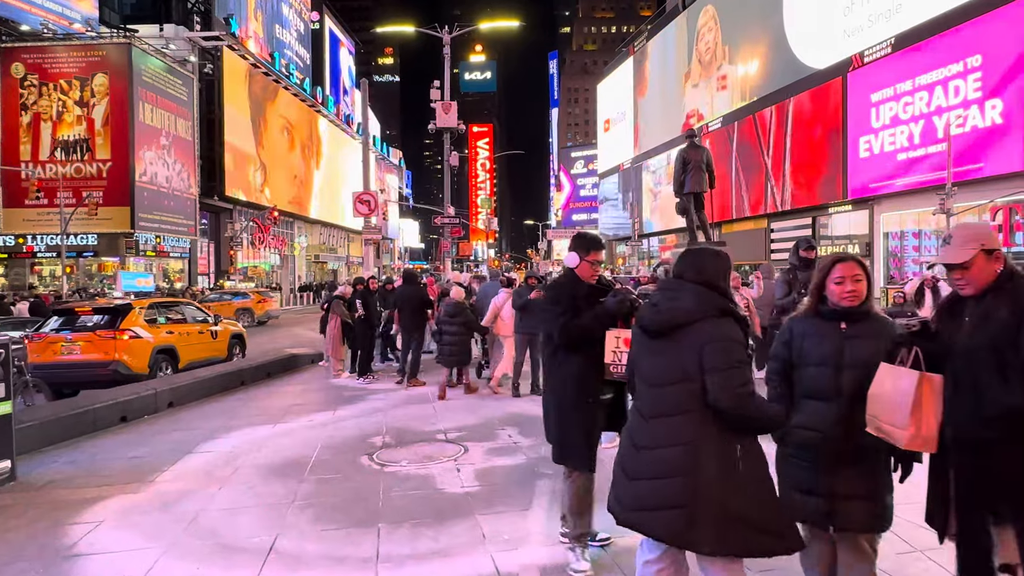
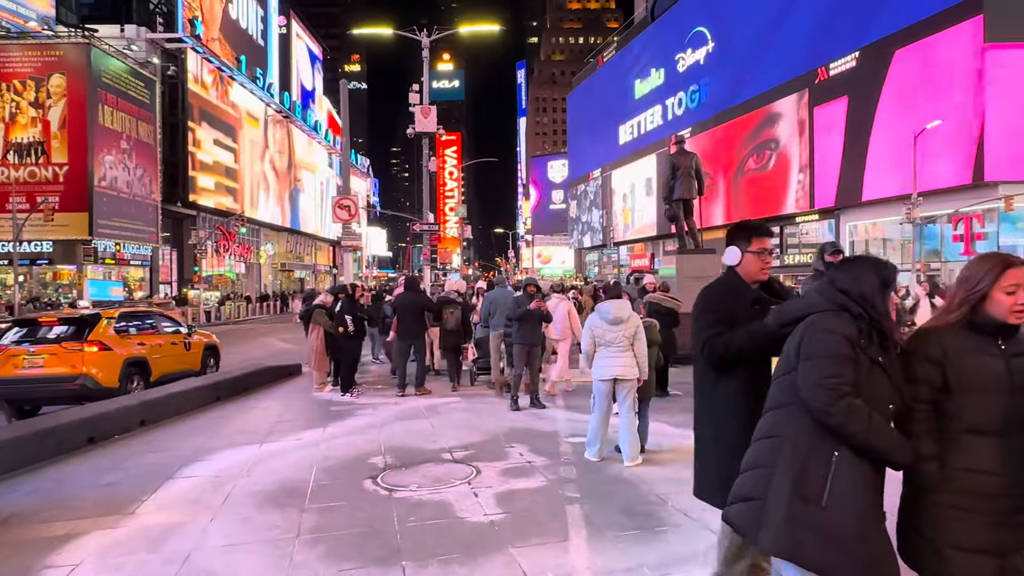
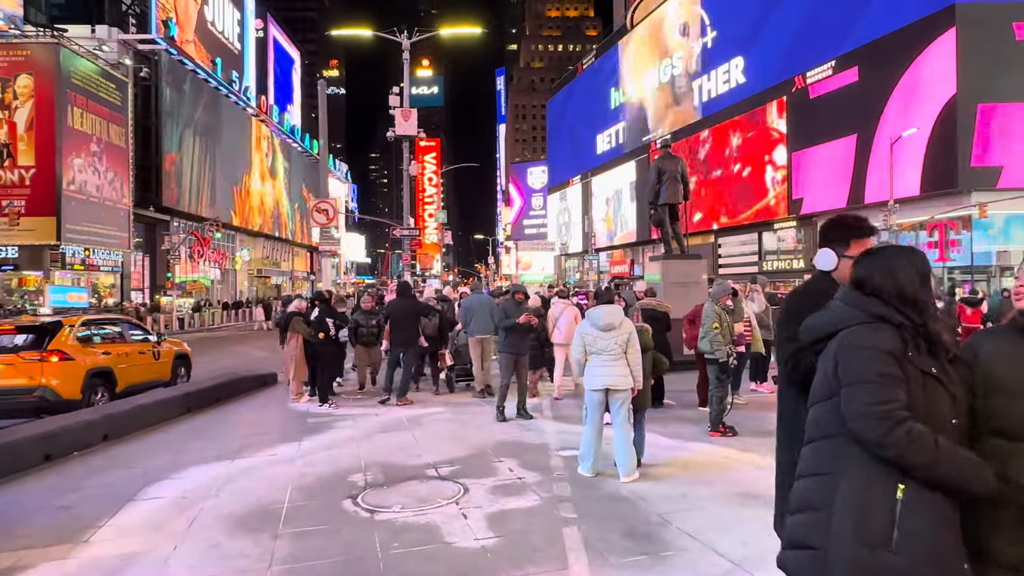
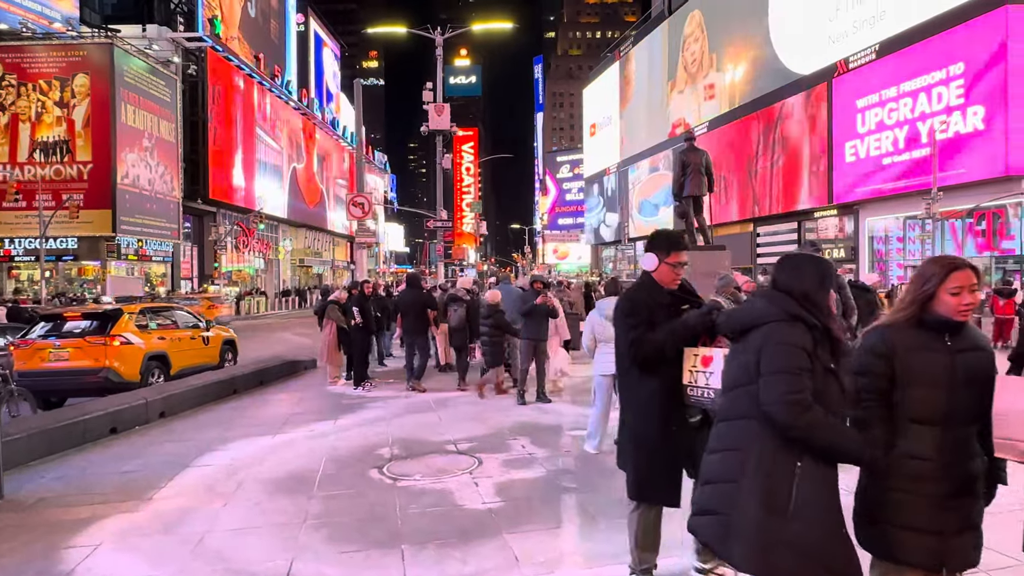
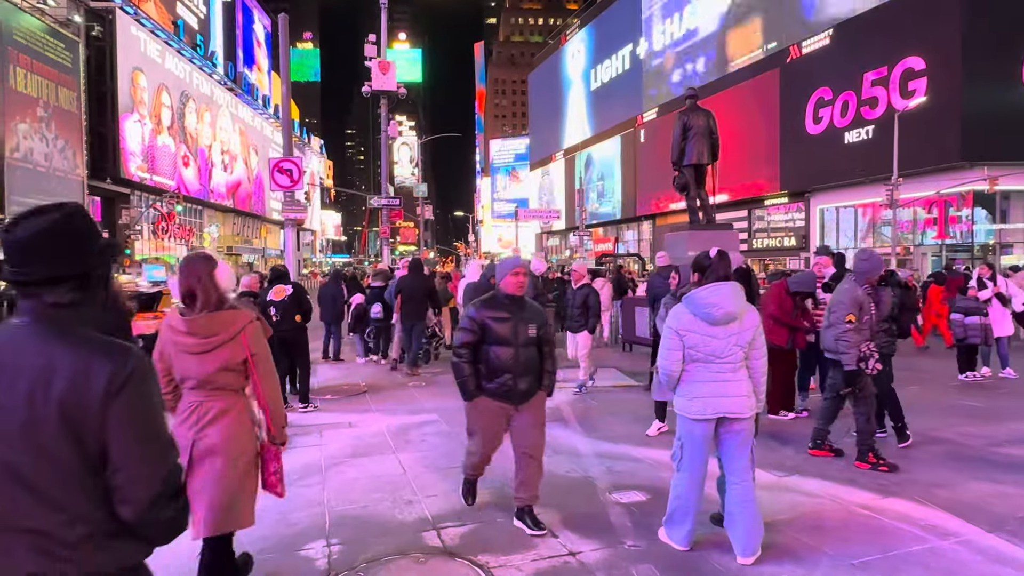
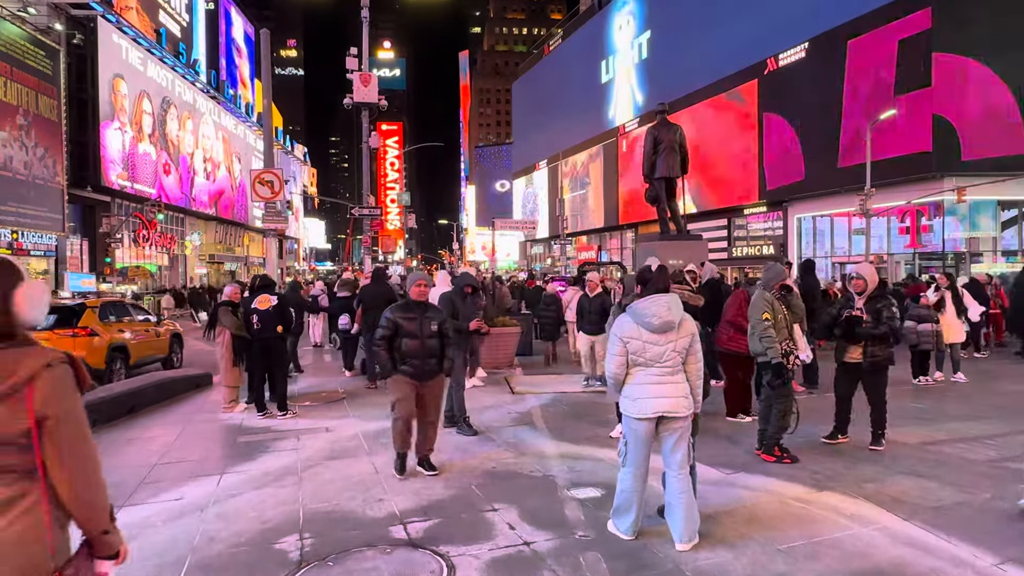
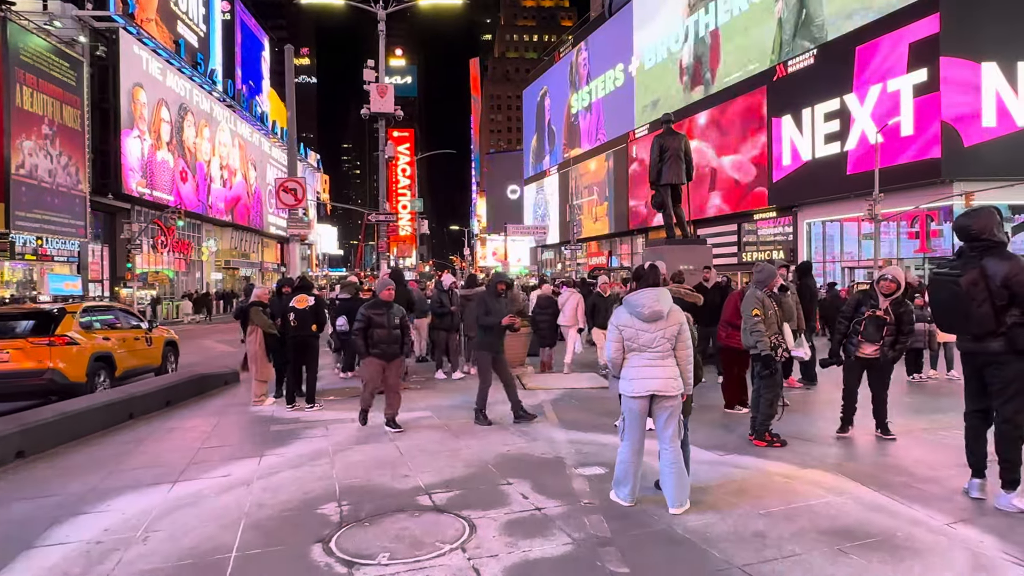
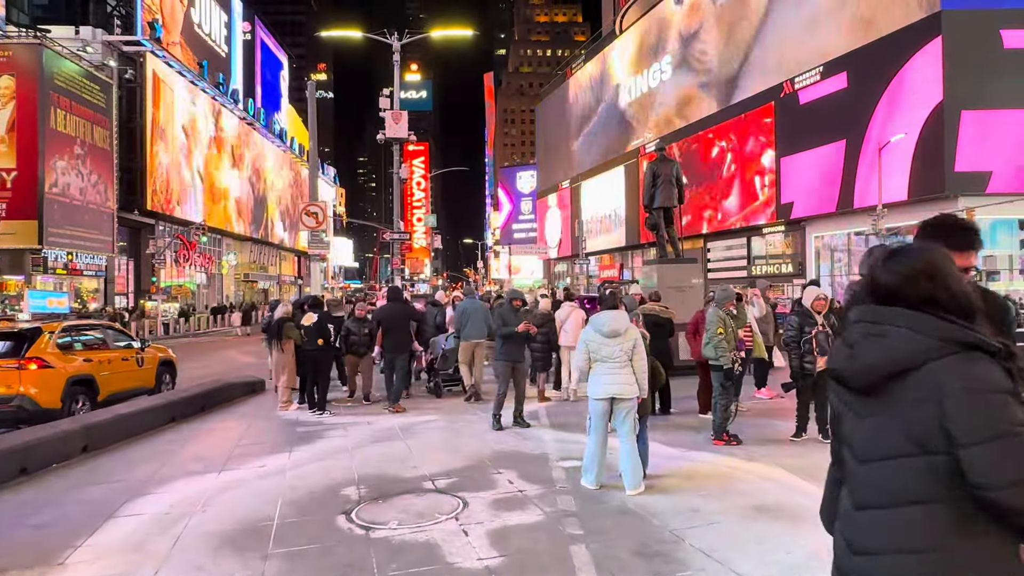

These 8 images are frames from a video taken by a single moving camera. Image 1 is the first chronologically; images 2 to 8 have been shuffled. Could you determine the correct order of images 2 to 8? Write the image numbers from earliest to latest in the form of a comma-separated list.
4, 2, 3, 8, 7, 6, 5
